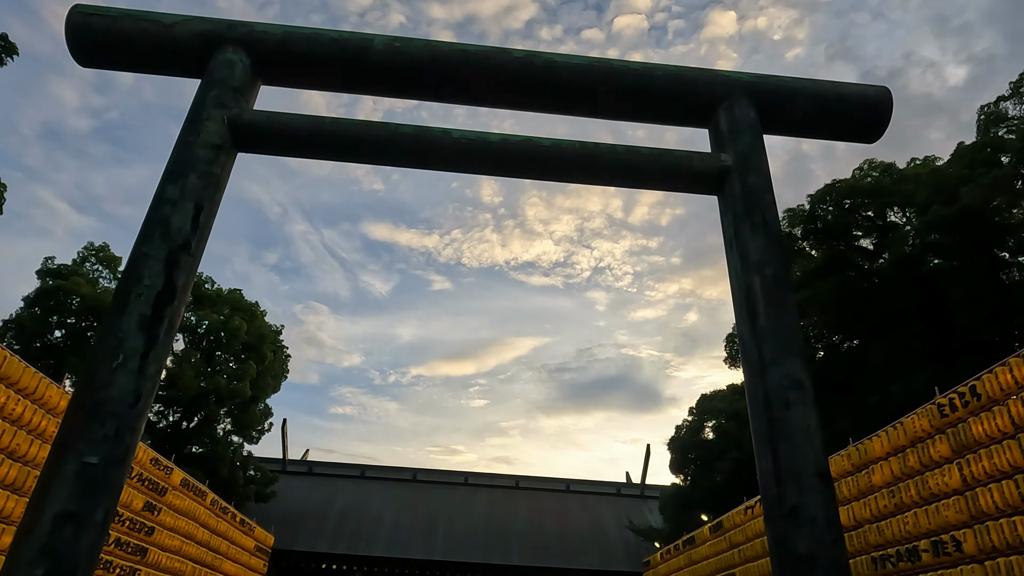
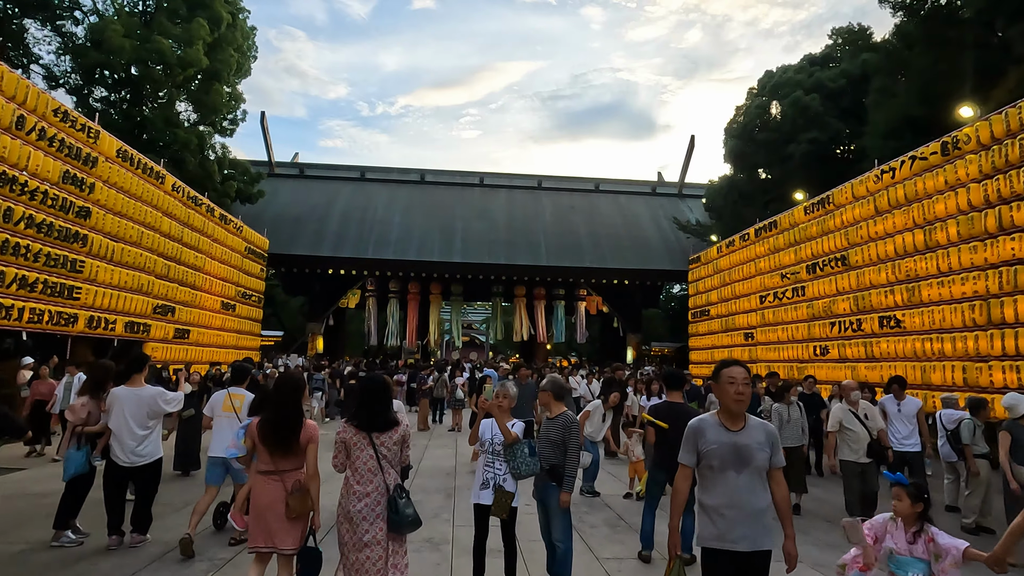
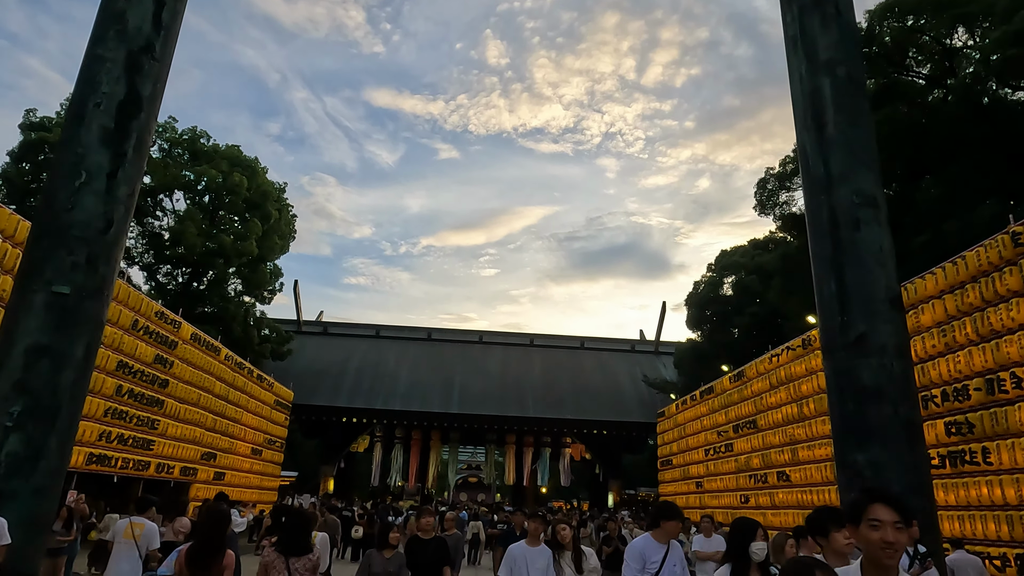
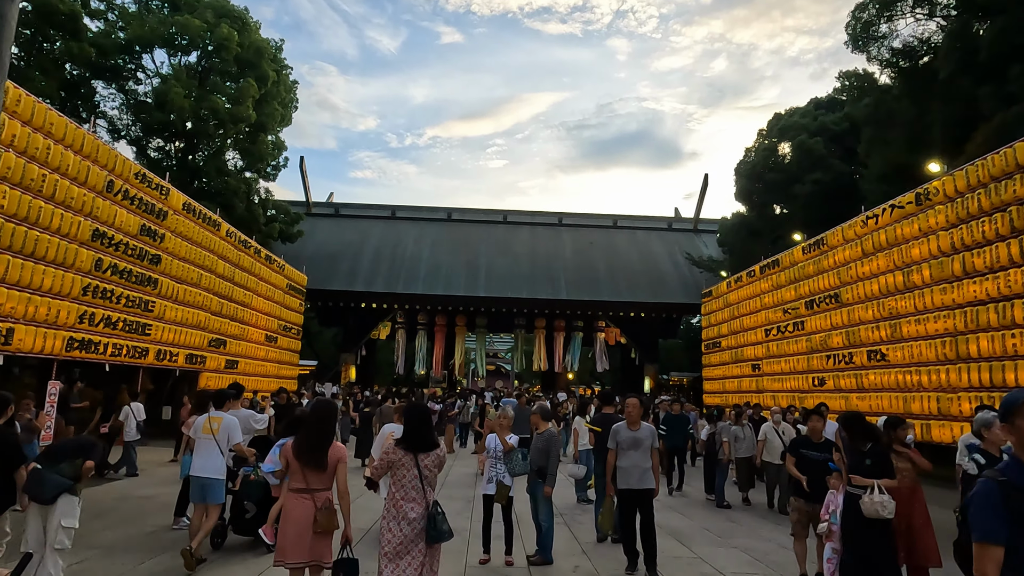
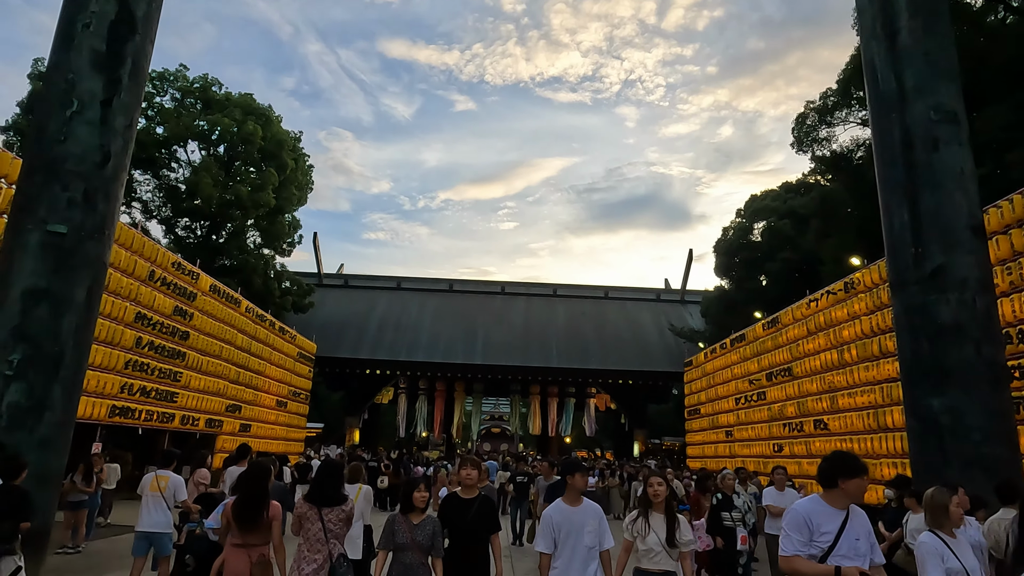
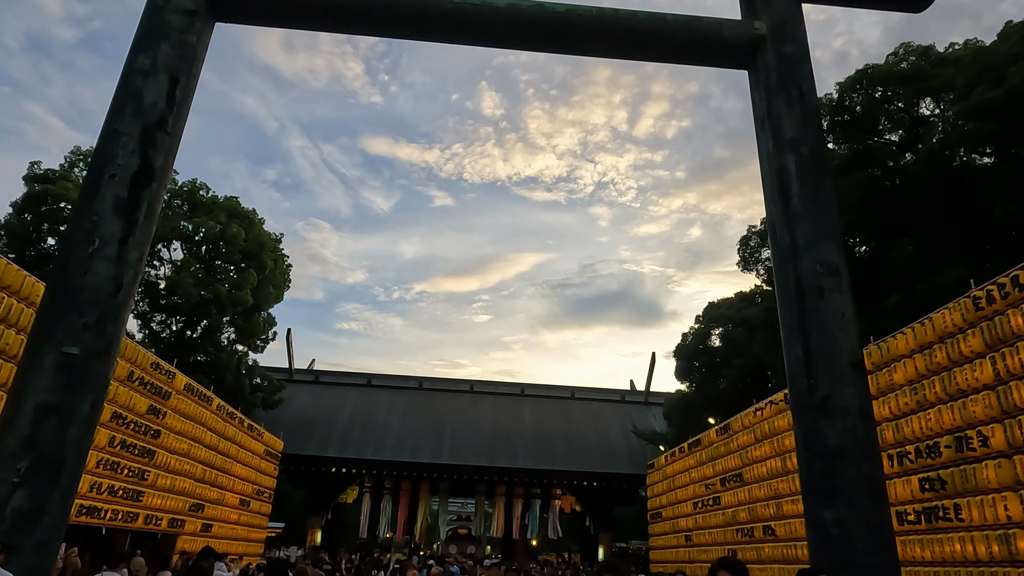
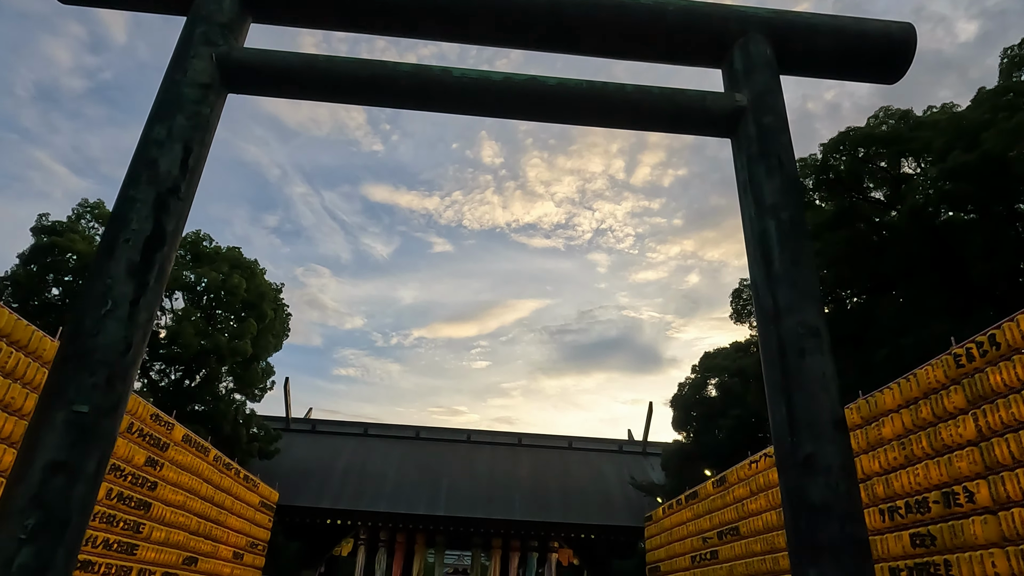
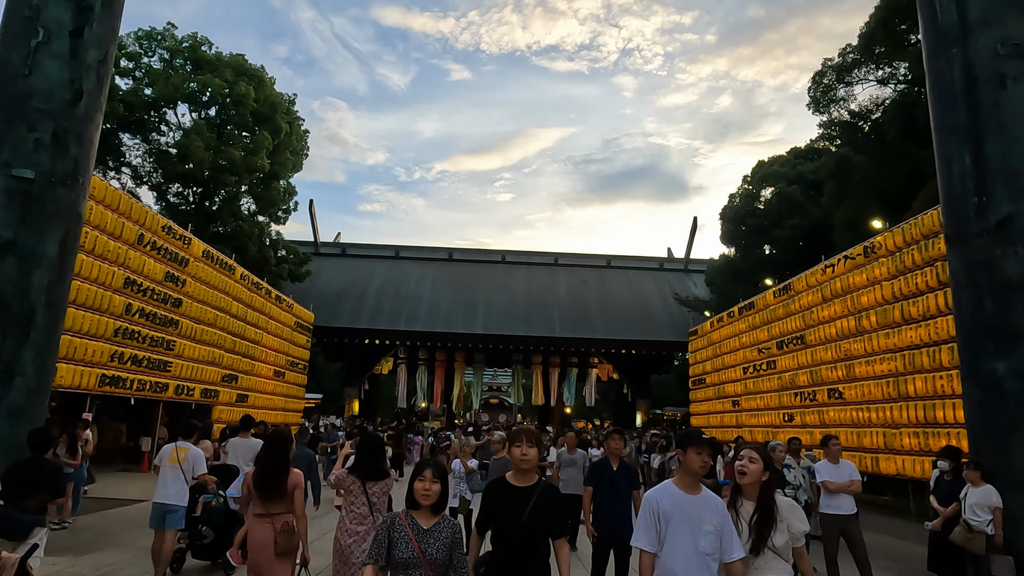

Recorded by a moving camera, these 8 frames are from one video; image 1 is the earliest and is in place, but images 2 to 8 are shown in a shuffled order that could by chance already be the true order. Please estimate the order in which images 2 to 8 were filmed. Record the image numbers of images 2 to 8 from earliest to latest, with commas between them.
7, 6, 3, 5, 8, 4, 2
